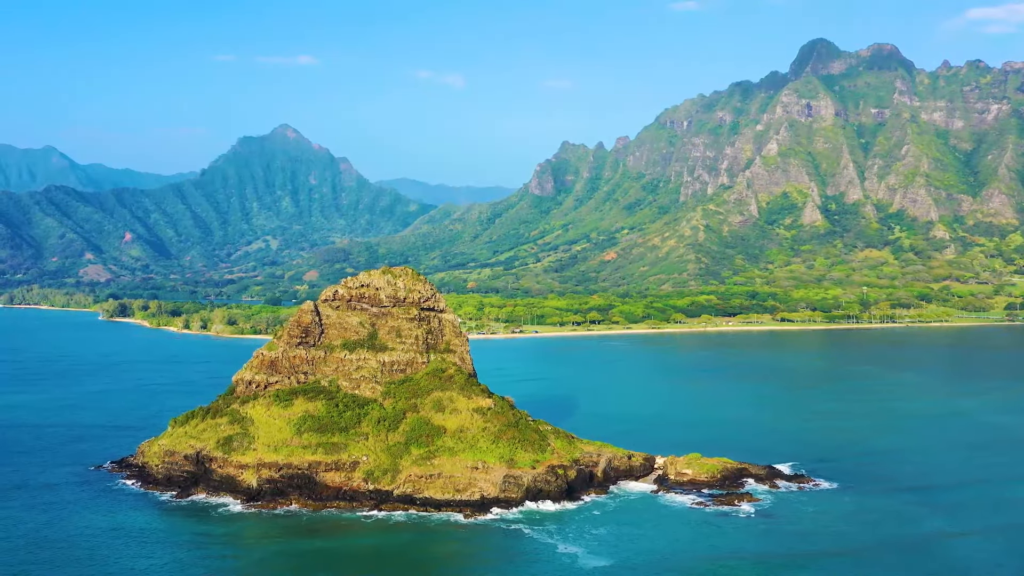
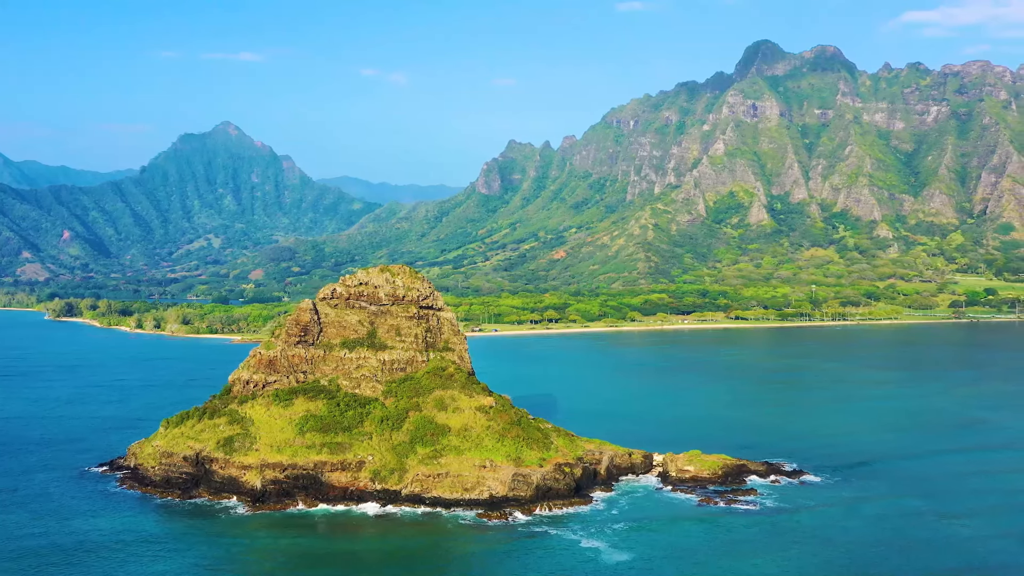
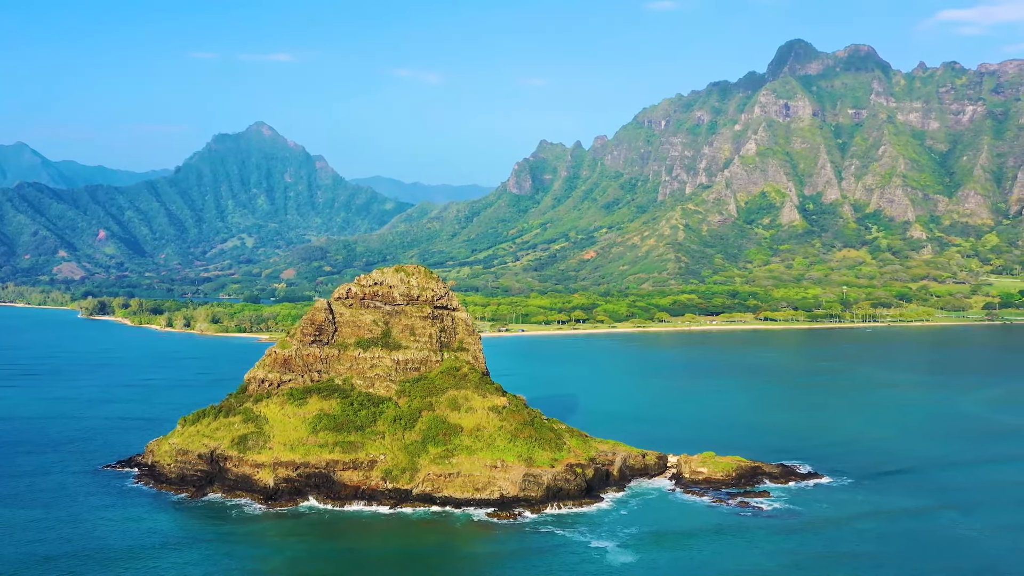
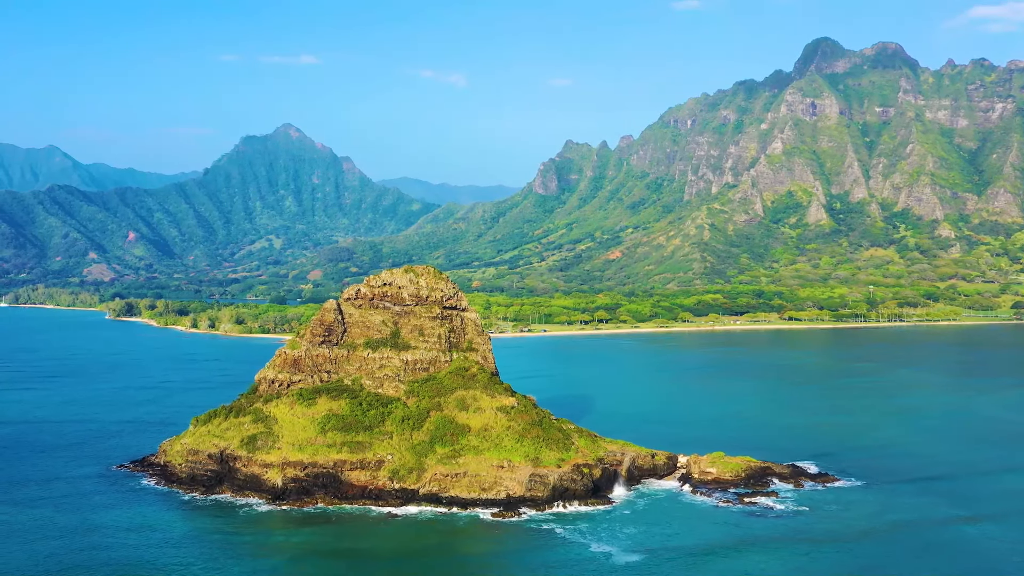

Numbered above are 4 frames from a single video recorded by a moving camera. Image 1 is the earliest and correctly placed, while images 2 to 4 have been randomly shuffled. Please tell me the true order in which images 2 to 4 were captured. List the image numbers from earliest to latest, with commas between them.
4, 3, 2
